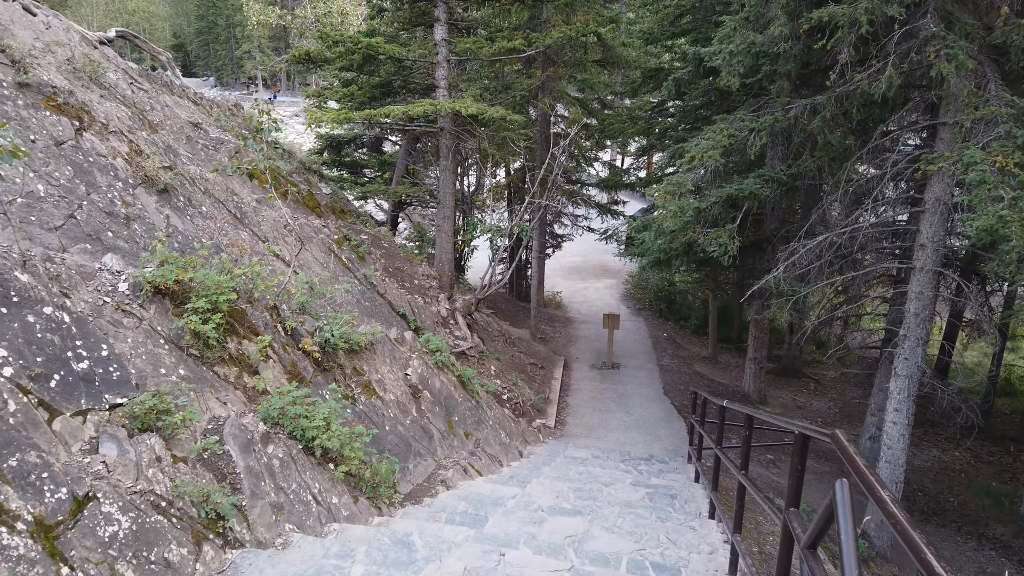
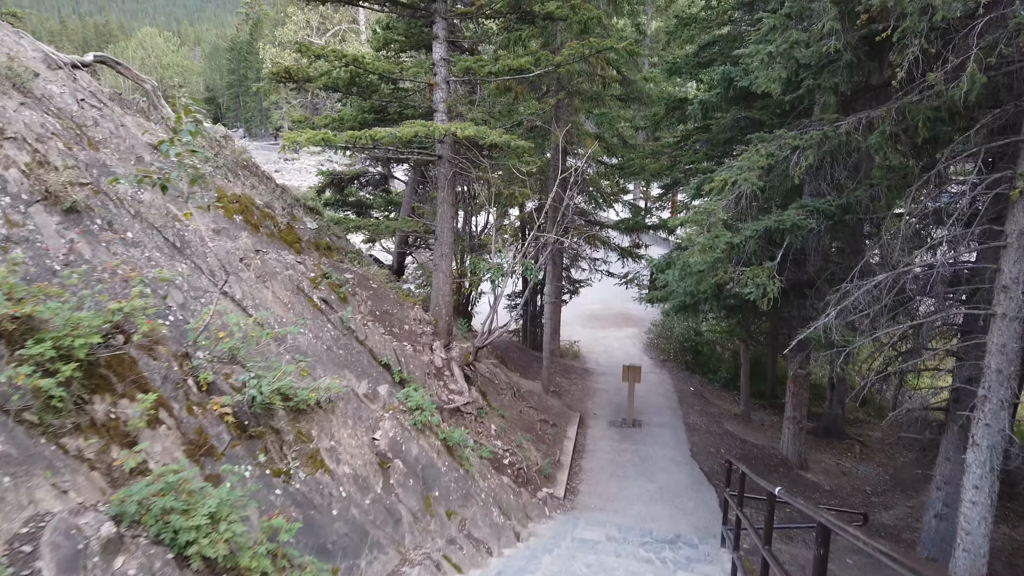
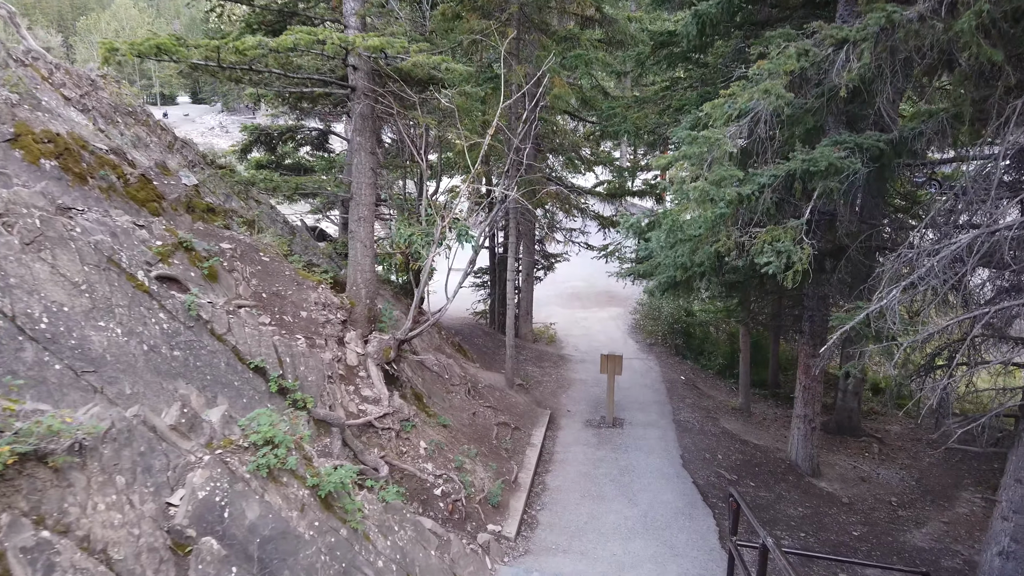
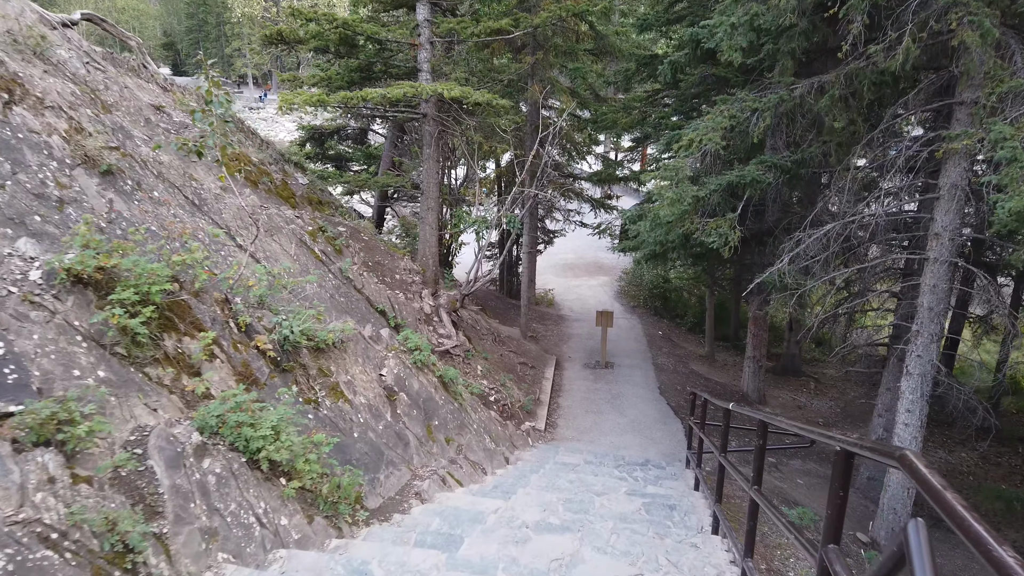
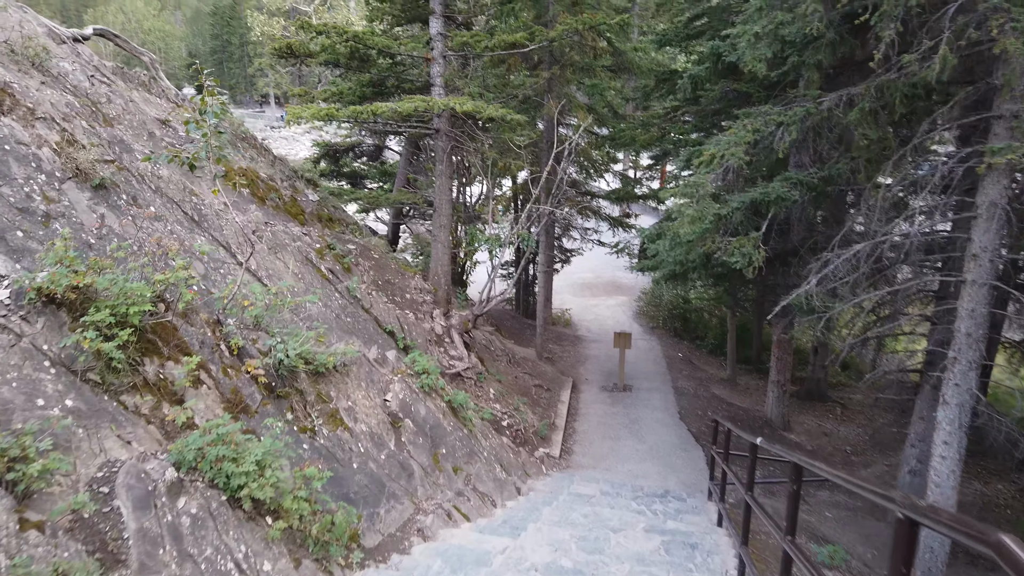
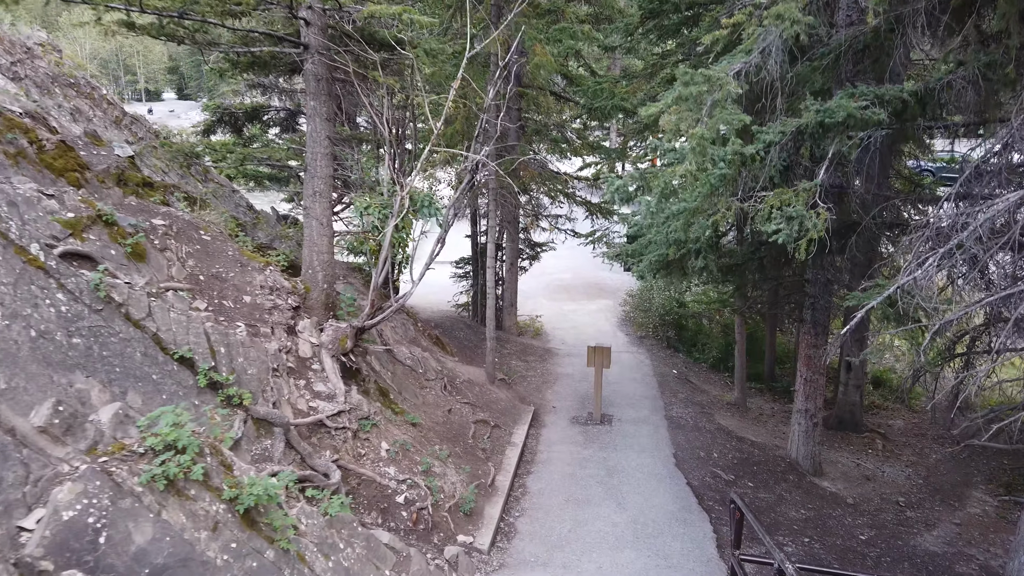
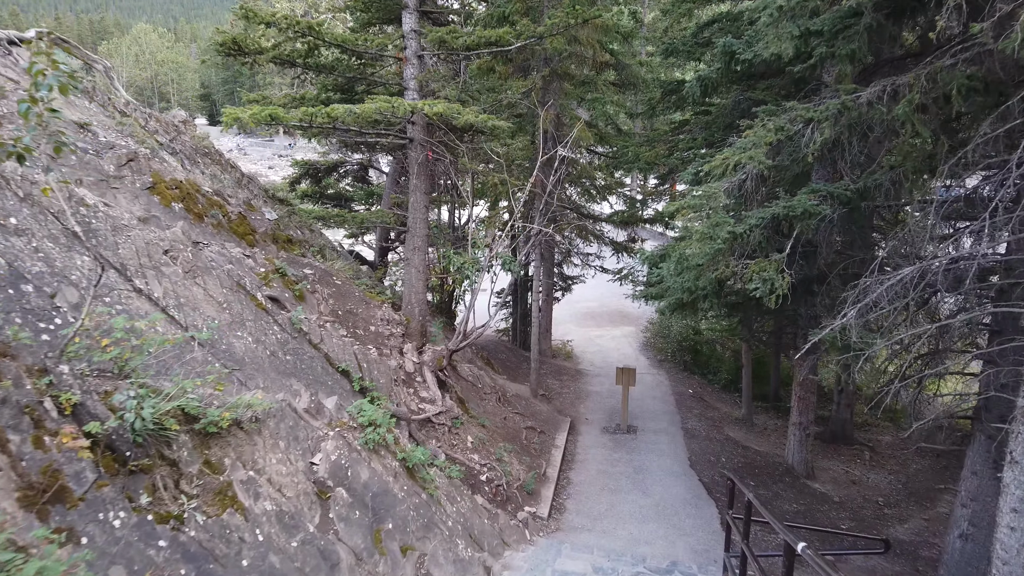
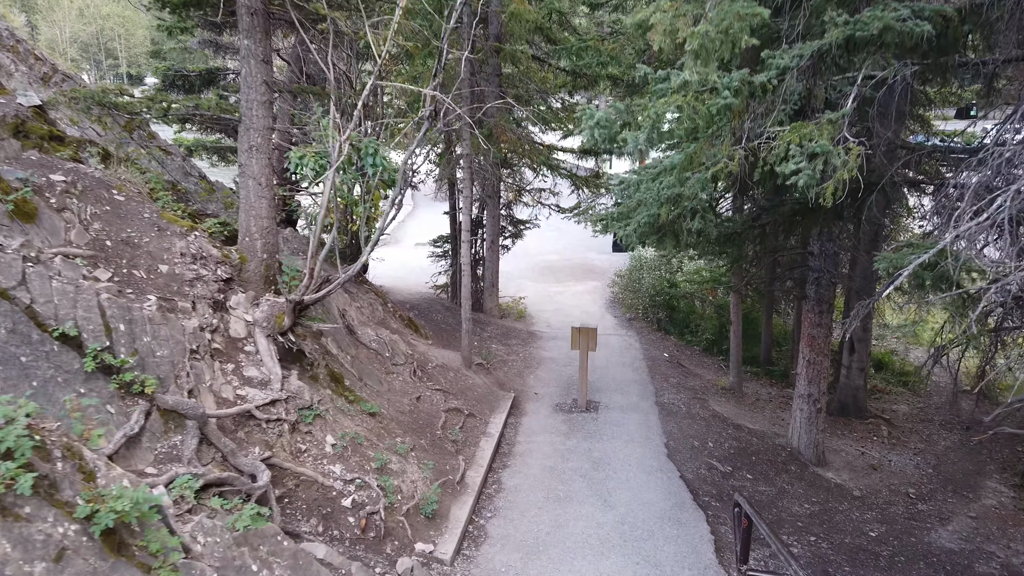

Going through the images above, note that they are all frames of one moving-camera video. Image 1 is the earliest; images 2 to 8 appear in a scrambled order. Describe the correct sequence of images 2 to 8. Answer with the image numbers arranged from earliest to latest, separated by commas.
4, 5, 2, 7, 3, 6, 8
